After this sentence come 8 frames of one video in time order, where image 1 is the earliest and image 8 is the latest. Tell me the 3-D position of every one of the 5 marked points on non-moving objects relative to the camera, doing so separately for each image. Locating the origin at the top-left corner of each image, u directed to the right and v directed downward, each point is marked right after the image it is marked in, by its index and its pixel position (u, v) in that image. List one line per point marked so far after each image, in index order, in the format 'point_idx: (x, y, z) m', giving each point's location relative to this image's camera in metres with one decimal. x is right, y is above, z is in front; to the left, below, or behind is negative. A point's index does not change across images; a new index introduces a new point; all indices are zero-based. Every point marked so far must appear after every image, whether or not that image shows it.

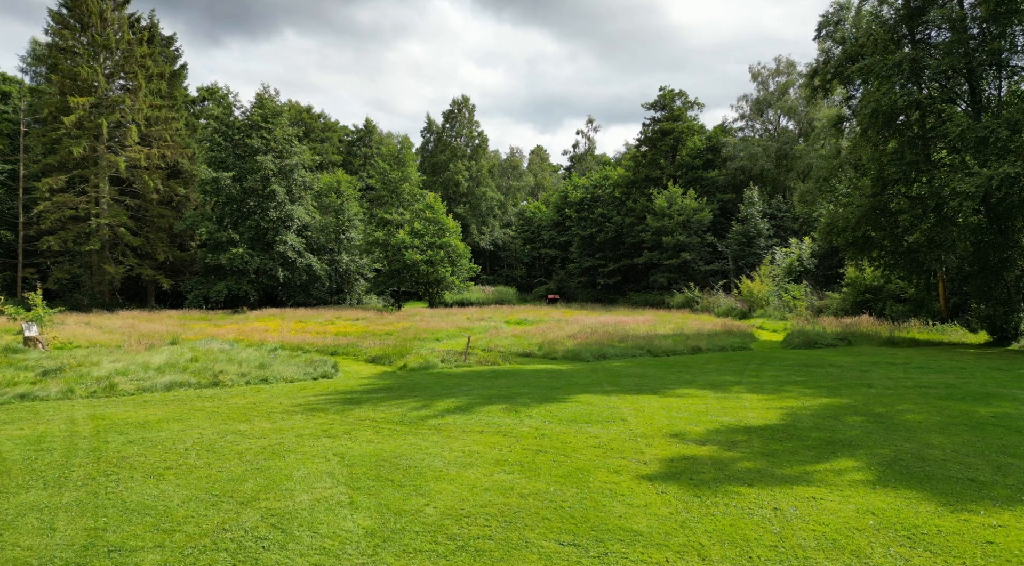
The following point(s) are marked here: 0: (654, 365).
0: (+3.3, -1.9, +18.6) m
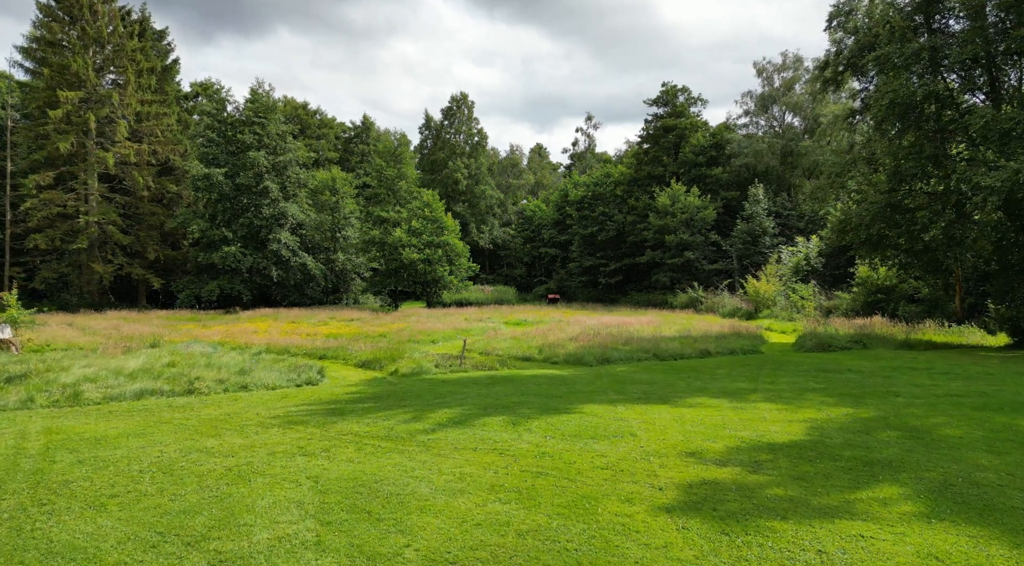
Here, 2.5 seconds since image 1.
0: (+3.3, -1.9, +17.5) m
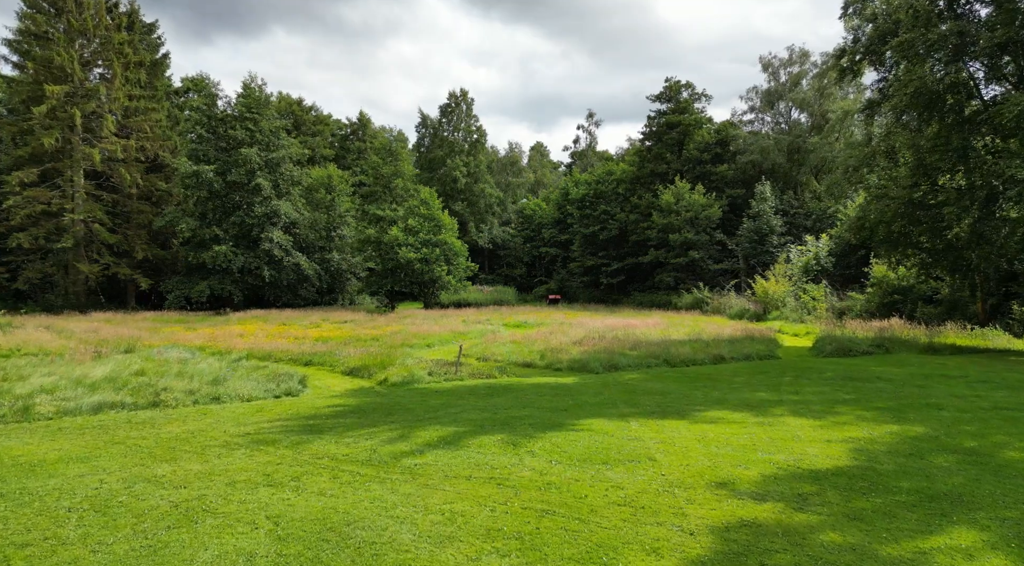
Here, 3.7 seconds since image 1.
0: (+3.3, -1.9, +16.2) m
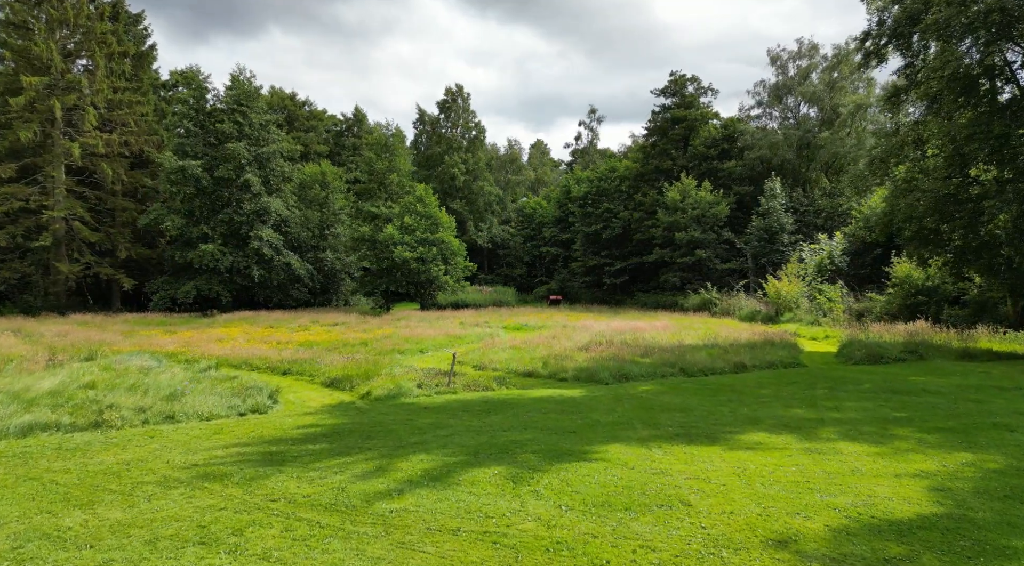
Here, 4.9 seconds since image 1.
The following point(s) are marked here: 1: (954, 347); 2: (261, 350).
0: (+3.3, -1.9, +14.5) m
1: (+10.9, -1.6, +20.0) m
2: (-6.0, -1.6, +19.5) m
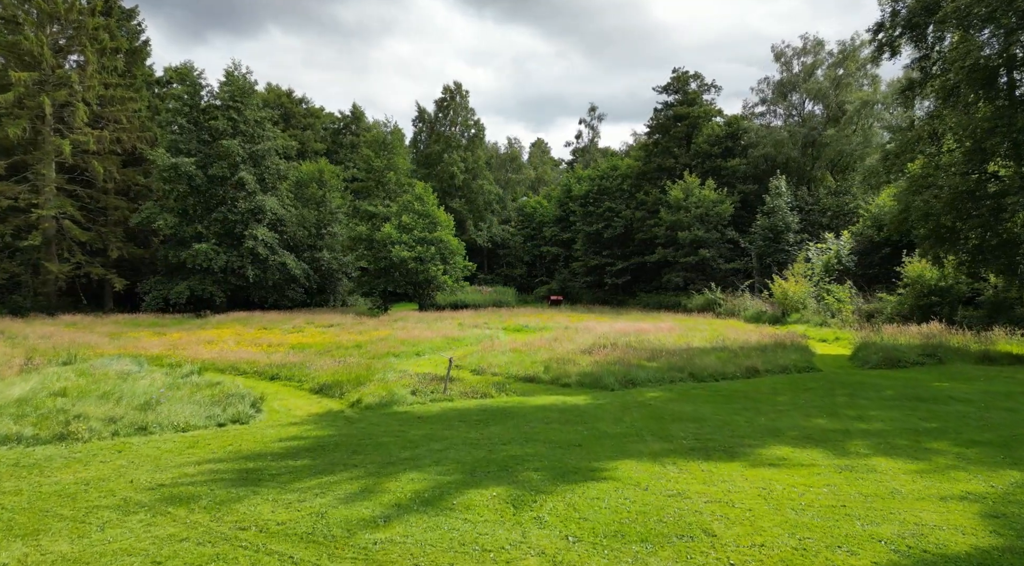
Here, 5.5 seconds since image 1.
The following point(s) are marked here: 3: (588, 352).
0: (+3.3, -1.9, +13.7) m
1: (+10.9, -1.6, +19.1) m
2: (-6.0, -1.6, +18.7) m
3: (+1.7, -1.6, +18.7) m
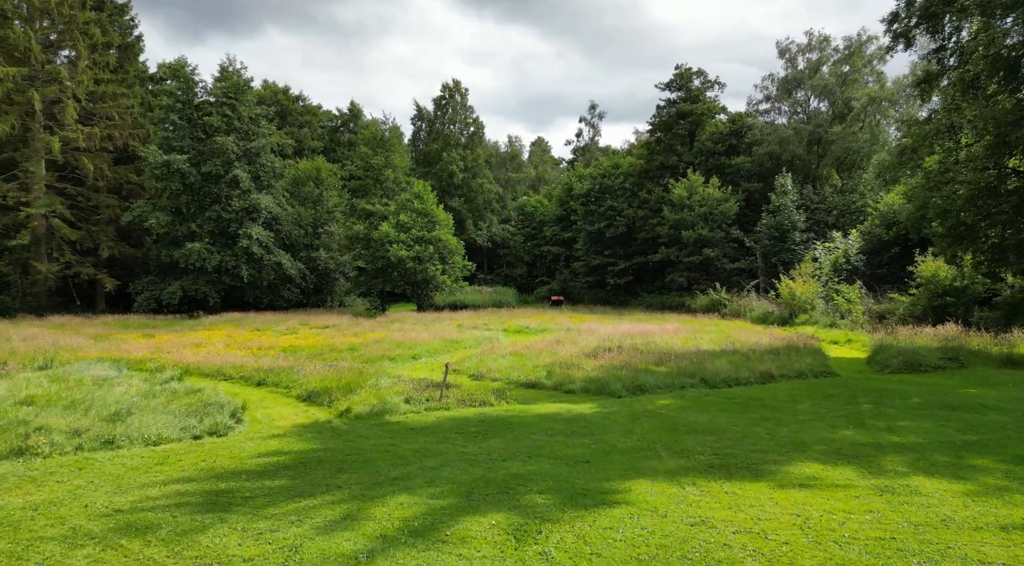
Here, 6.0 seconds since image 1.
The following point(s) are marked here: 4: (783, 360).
0: (+3.3, -1.9, +12.8) m
1: (+10.9, -1.6, +18.3) m
2: (-6.0, -1.6, +17.8) m
3: (+1.8, -1.6, +17.8) m
4: (+5.7, -1.6, +17.0) m
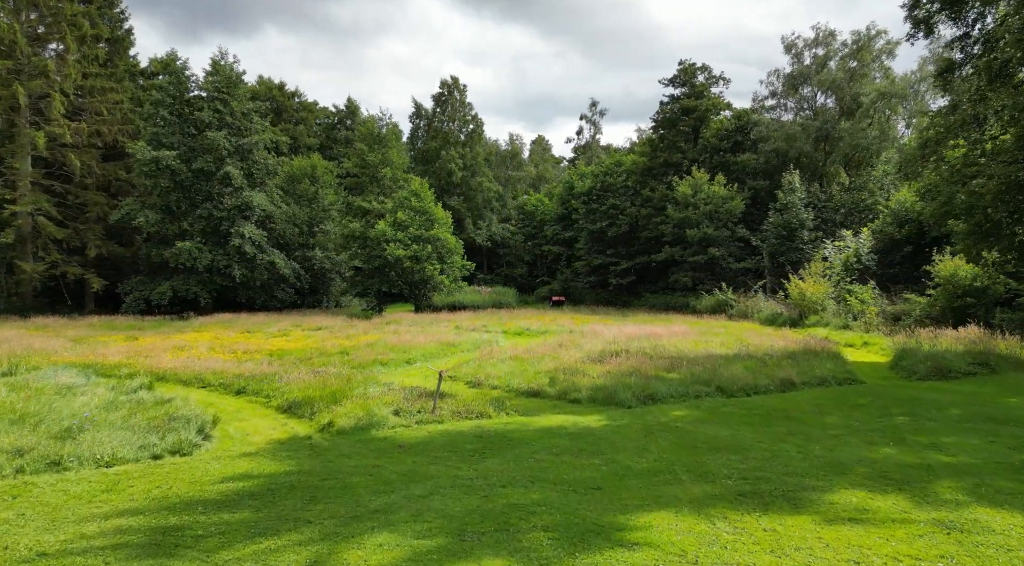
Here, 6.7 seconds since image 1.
0: (+3.3, -1.9, +11.7) m
1: (+10.9, -1.6, +17.2) m
2: (-6.0, -1.6, +16.7) m
3: (+1.8, -1.6, +16.7) m
4: (+5.7, -1.6, +15.9) m
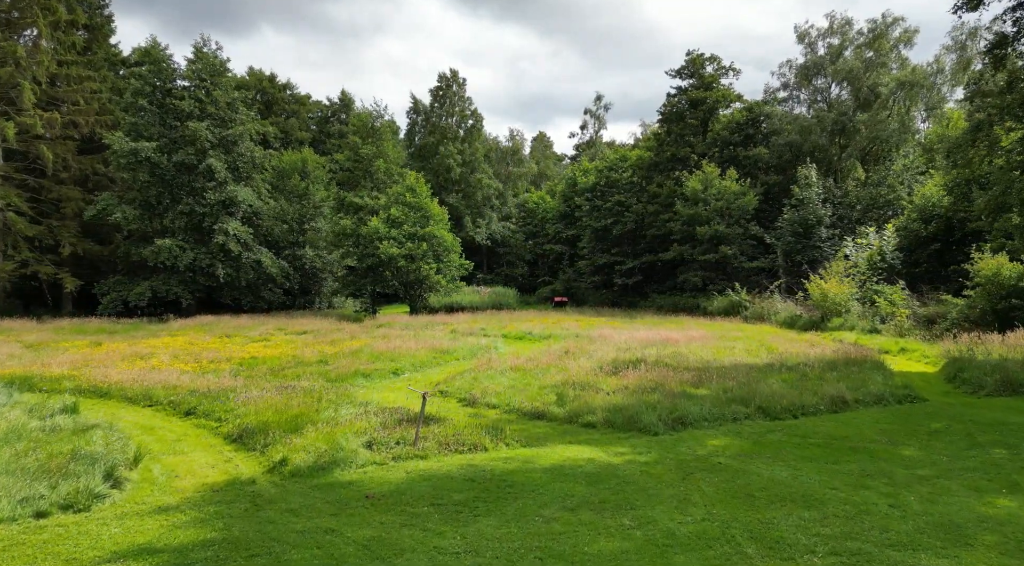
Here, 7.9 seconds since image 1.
0: (+3.3, -1.9, +9.6) m
1: (+10.9, -1.6, +15.0) m
2: (-6.0, -1.6, +14.6) m
3: (+1.8, -1.6, +14.6) m
4: (+5.7, -1.6, +13.7) m
